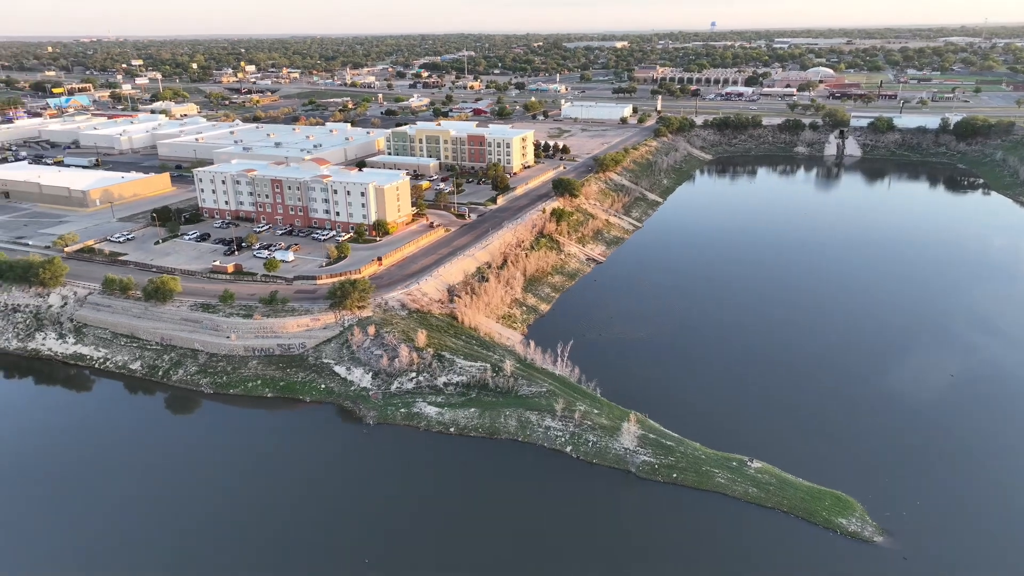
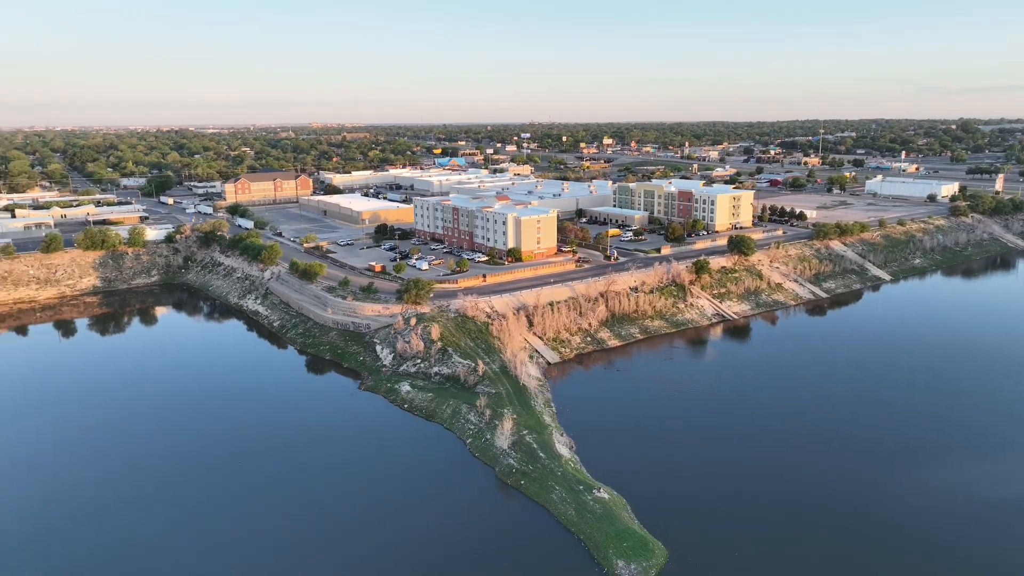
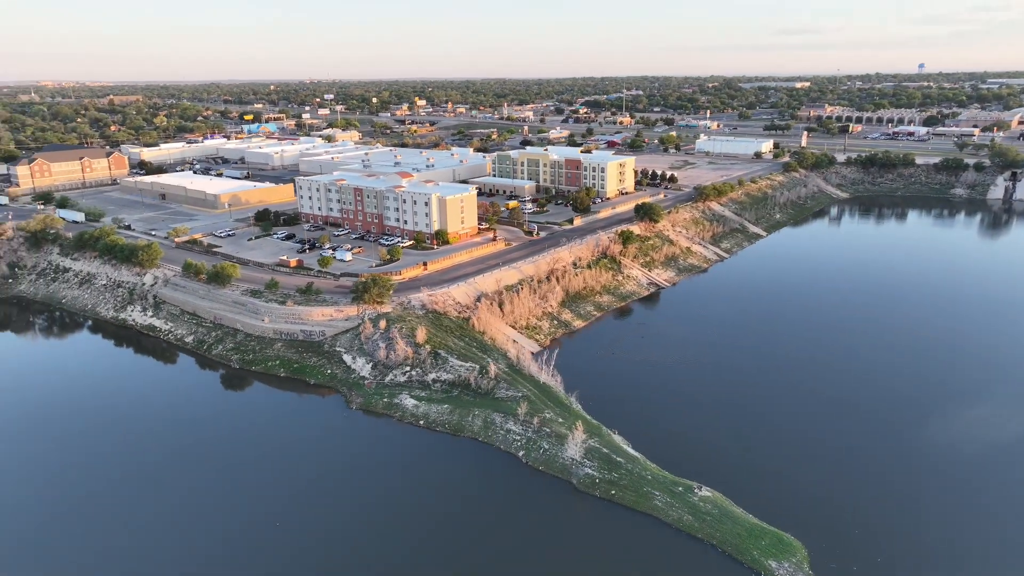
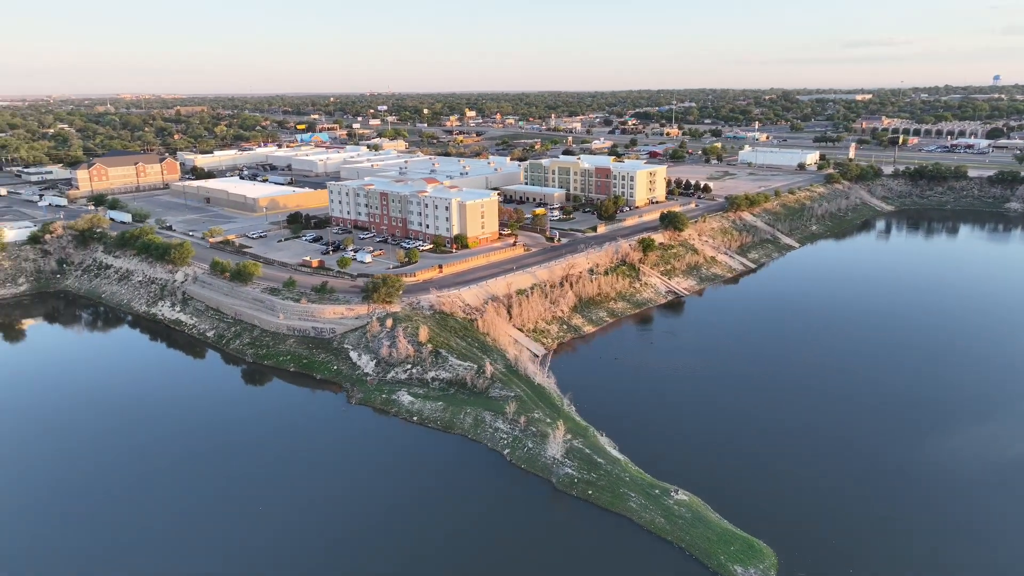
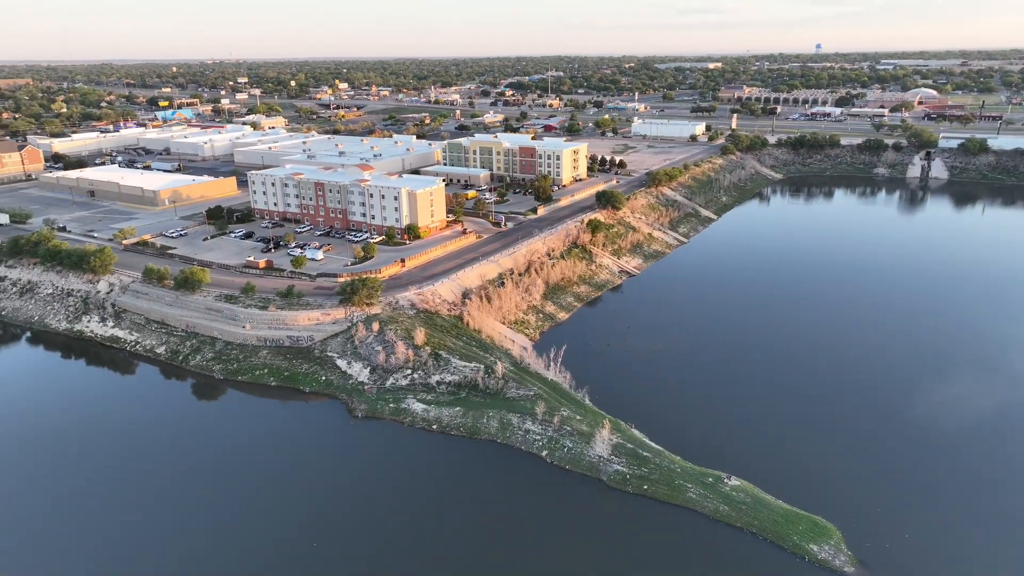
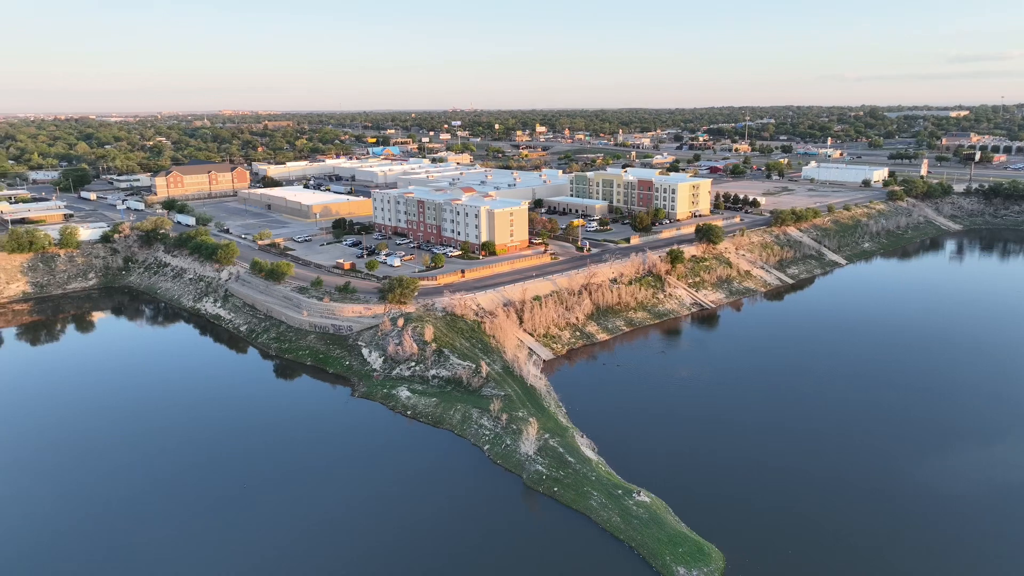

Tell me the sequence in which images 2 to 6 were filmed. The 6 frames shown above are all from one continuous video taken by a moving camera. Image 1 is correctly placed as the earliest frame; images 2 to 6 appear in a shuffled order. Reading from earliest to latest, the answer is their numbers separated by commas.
5, 3, 4, 6, 2
